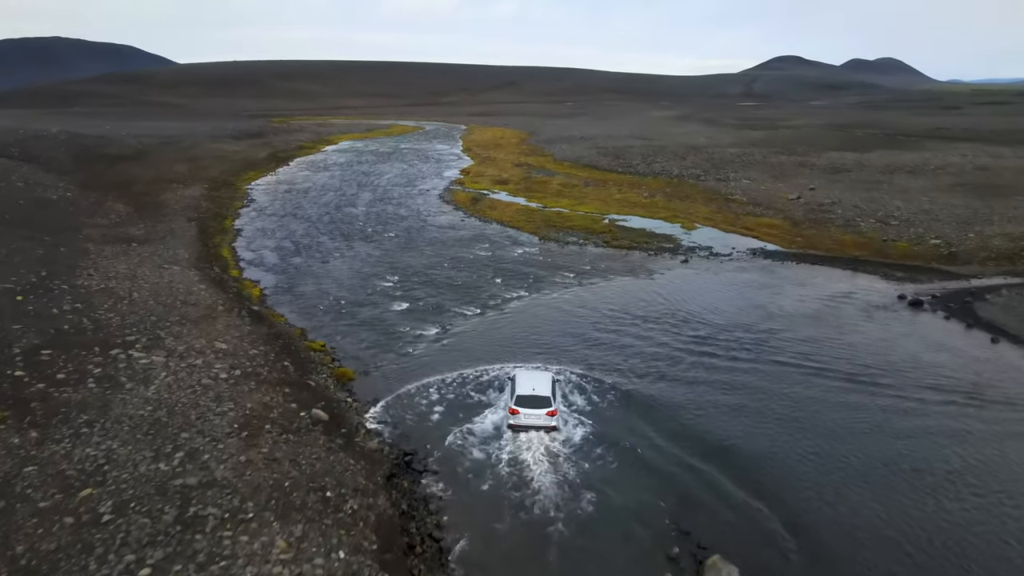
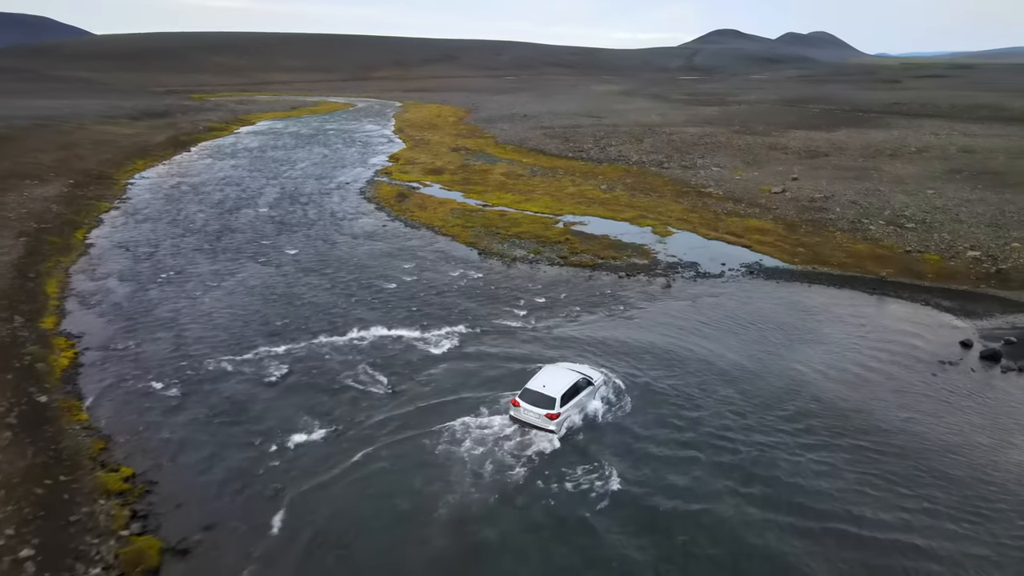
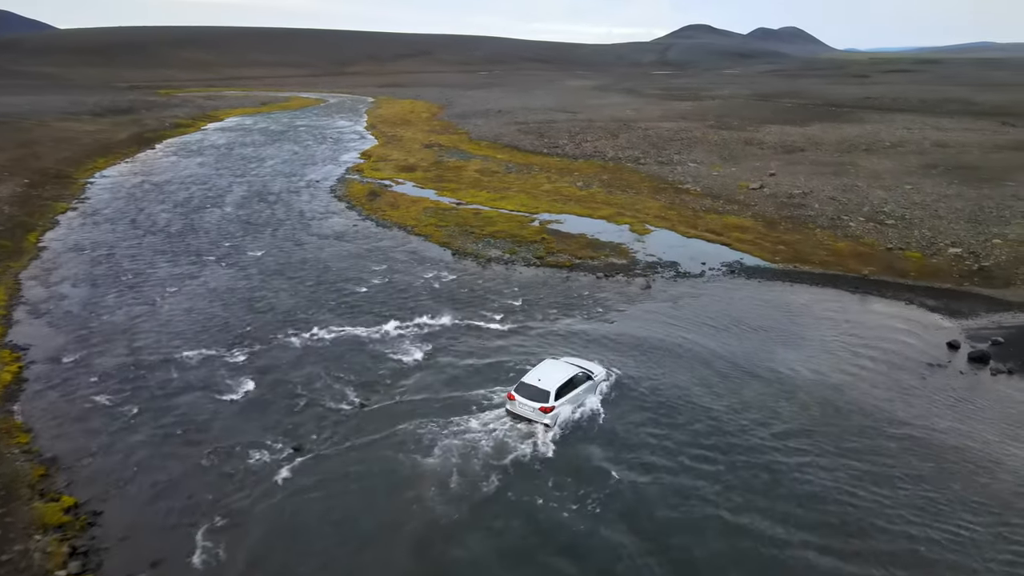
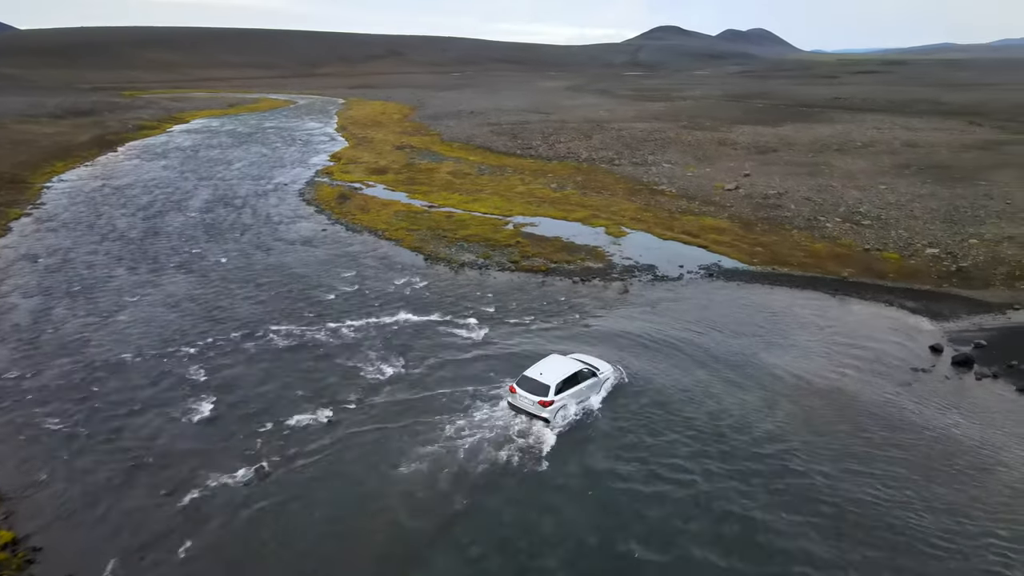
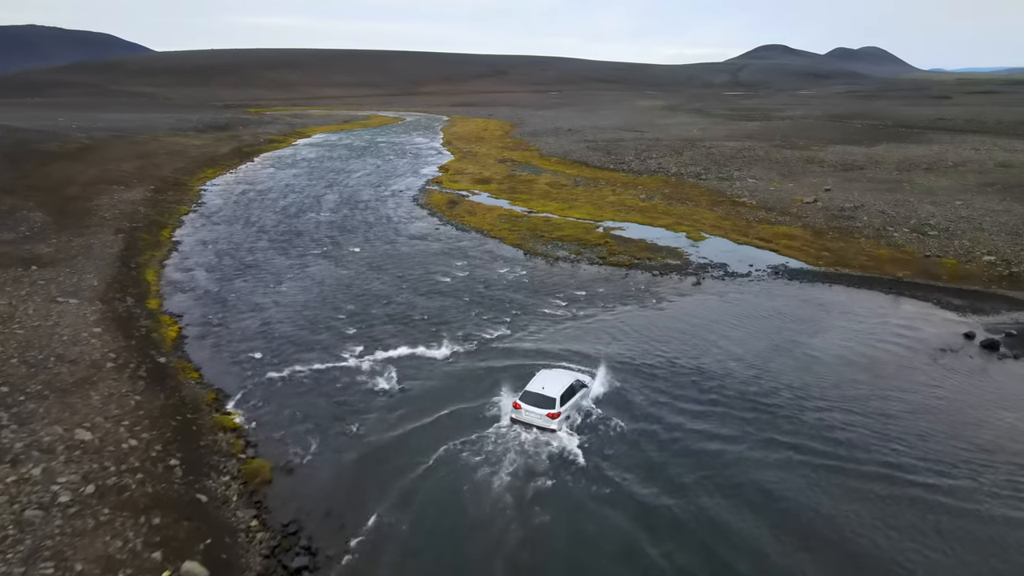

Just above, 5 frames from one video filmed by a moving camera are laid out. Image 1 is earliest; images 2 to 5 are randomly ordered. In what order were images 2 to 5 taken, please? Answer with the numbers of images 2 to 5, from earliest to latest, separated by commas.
5, 2, 3, 4
